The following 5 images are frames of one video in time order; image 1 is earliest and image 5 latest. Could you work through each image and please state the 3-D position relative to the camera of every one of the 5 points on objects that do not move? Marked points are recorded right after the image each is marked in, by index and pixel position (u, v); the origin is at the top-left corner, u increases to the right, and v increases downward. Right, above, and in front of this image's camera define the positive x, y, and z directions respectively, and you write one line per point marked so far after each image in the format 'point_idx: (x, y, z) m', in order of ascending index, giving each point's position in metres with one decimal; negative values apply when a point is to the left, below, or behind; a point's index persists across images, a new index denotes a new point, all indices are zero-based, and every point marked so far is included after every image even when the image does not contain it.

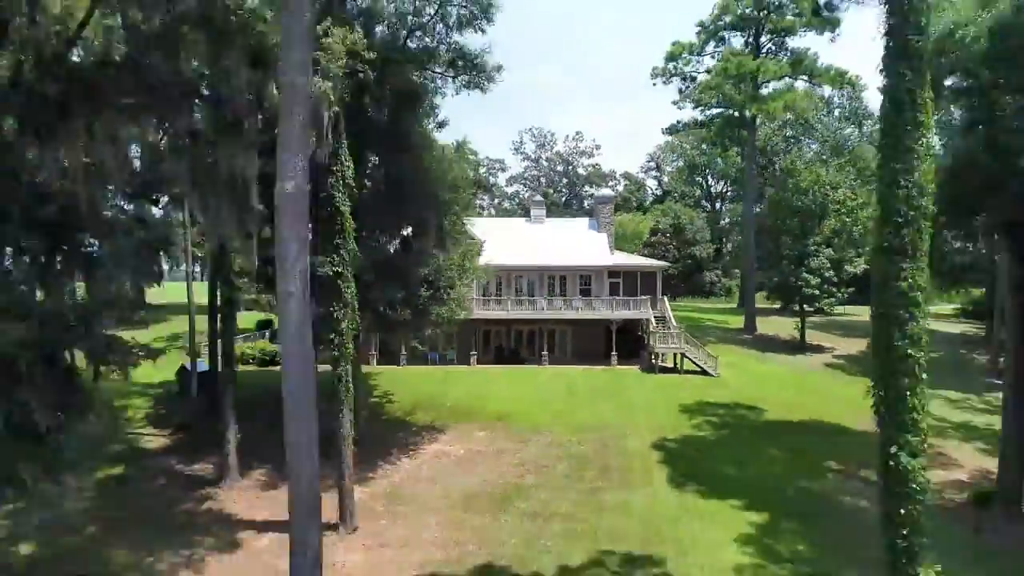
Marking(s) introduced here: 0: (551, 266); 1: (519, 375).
0: (+1.3, +0.7, +18.7) m
1: (+0.2, -2.1, +17.4) m
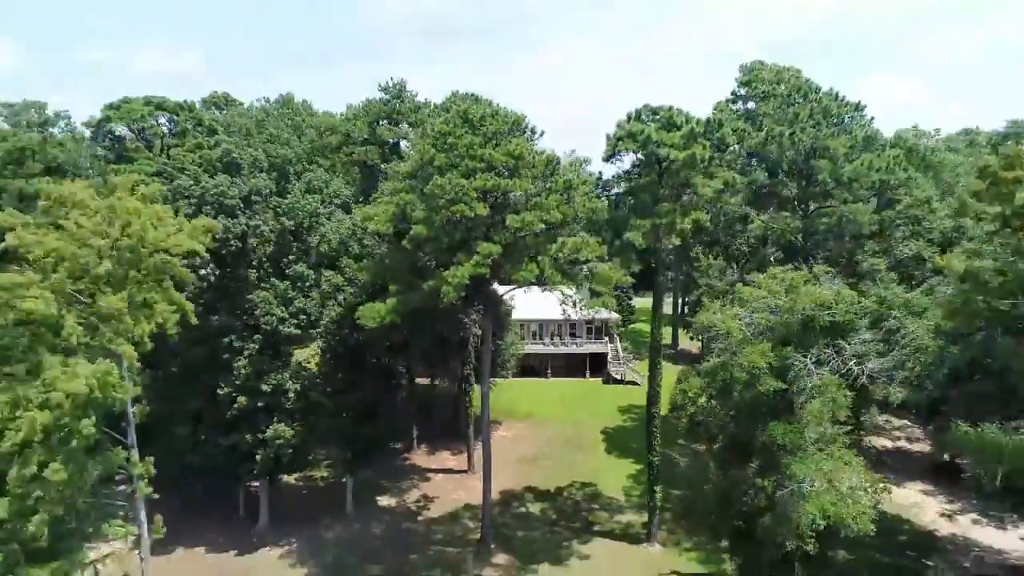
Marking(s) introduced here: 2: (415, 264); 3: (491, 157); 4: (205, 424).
0: (+2.2, -1.4, +32.9) m
1: (+1.1, -4.4, +31.8) m
2: (-2.7, +0.5, +18.1) m
3: (-0.4, +3.2, +16.8) m
4: (-8.7, -3.9, +19.7) m
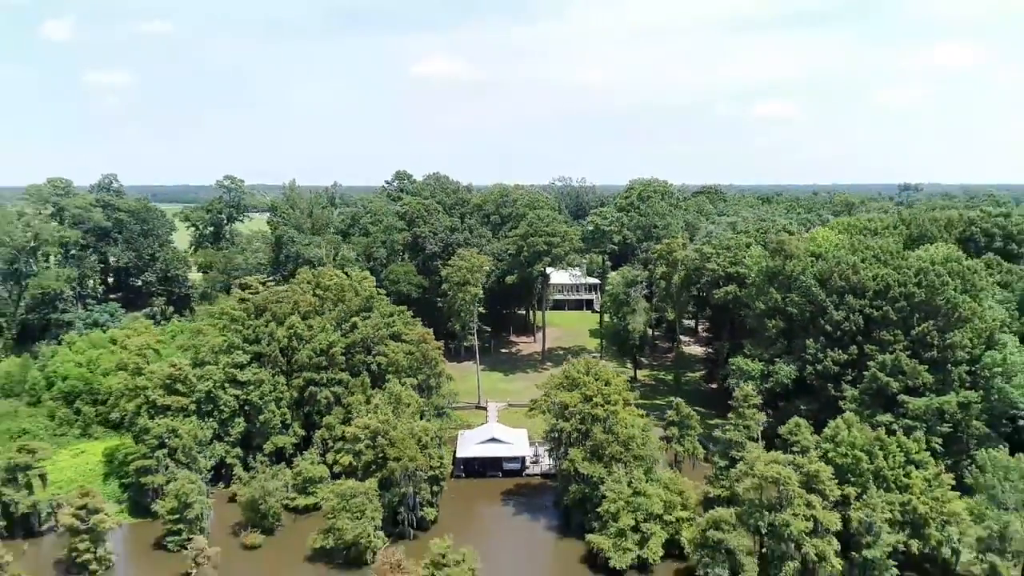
0: (+5.9, +0.4, +69.7) m
1: (+4.7, -2.6, +68.8) m
2: (+0.5, +1.9, +55.0) m
3: (+2.8, +4.5, +53.6) m
4: (-5.4, -2.5, +56.9) m
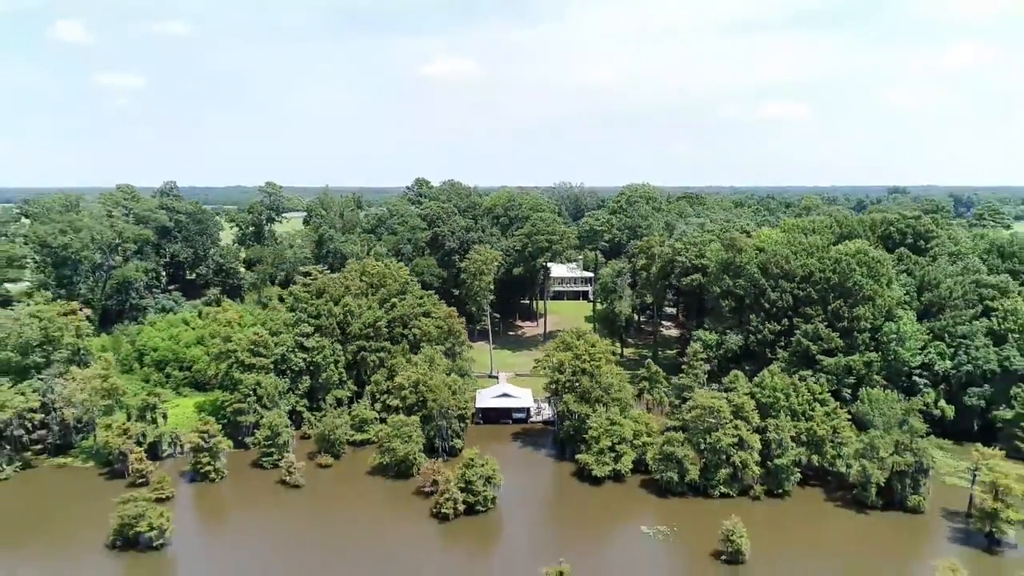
0: (+6.5, +1.3, +79.6) m
1: (+5.3, -1.7, +78.6) m
2: (+1.1, +2.7, +64.9) m
3: (+3.4, +5.4, +63.4) m
4: (-4.8, -1.6, +66.8) m
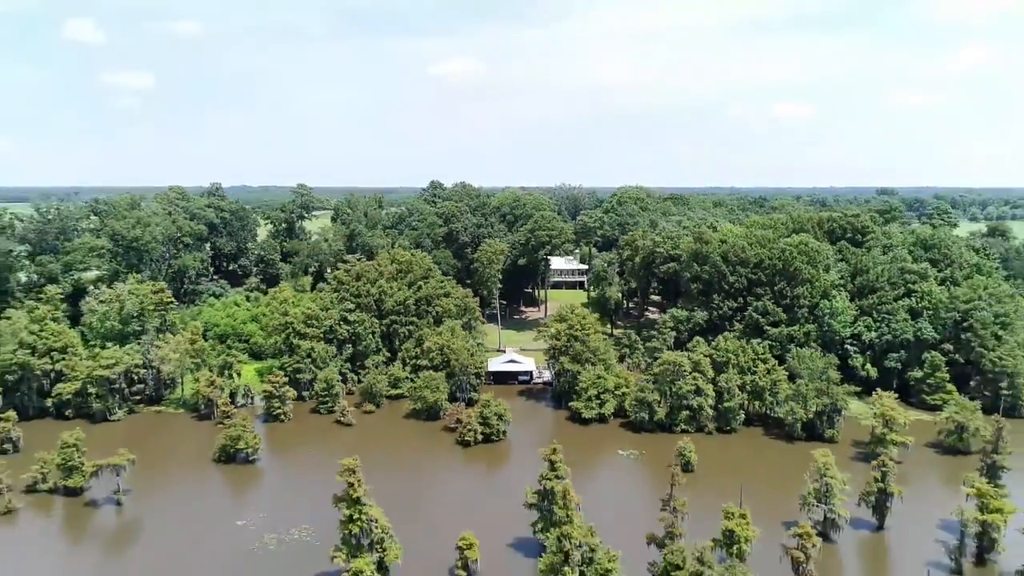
0: (+7.1, +2.5, +89.5) m
1: (+5.9, -0.5, +88.6) m
2: (+1.7, +3.9, +74.8) m
3: (+3.9, +6.6, +73.4) m
4: (-4.3, -0.4, +76.7) m
